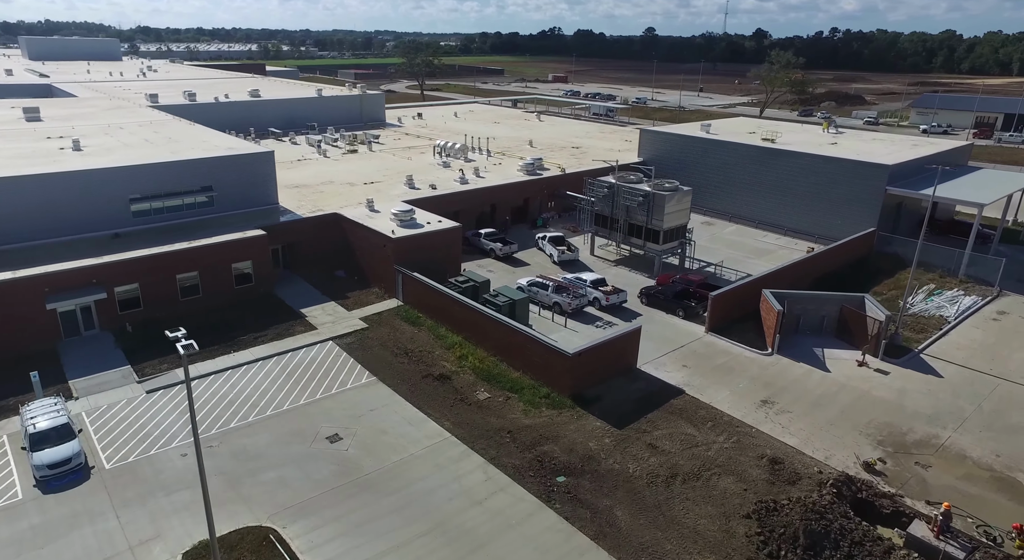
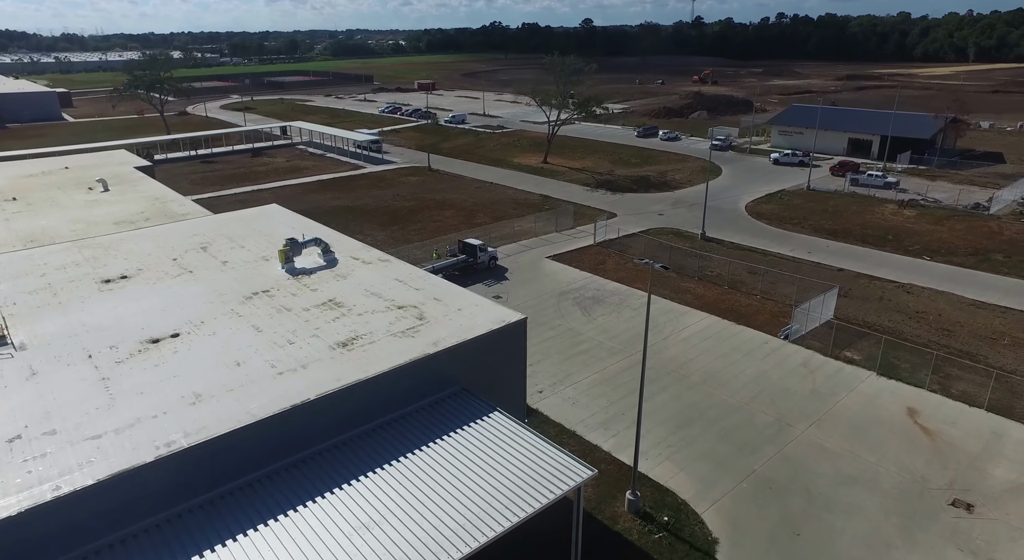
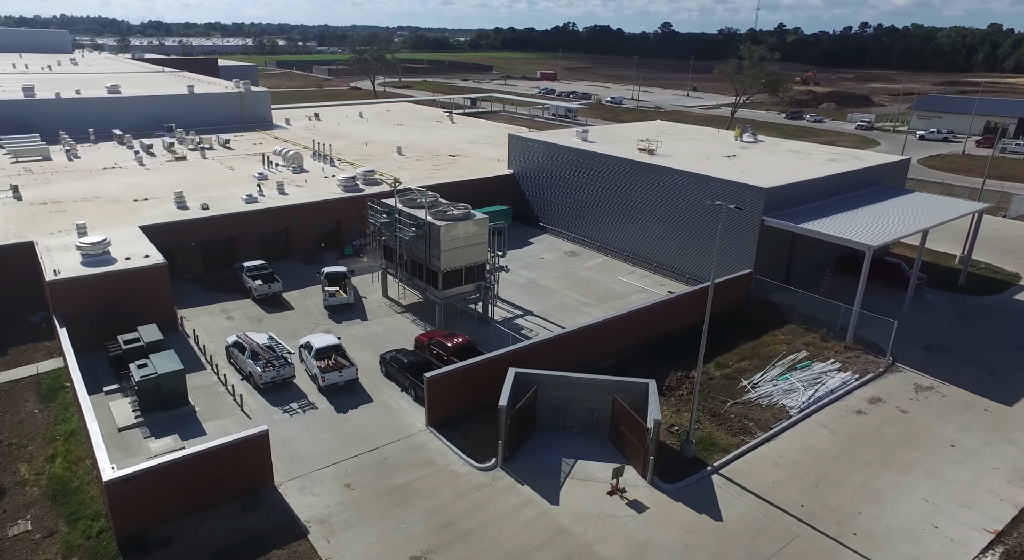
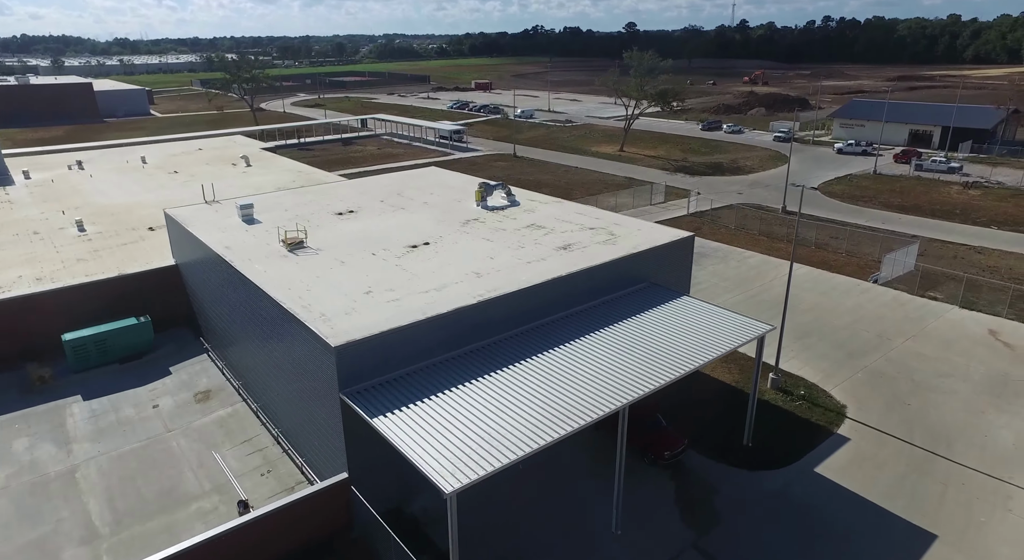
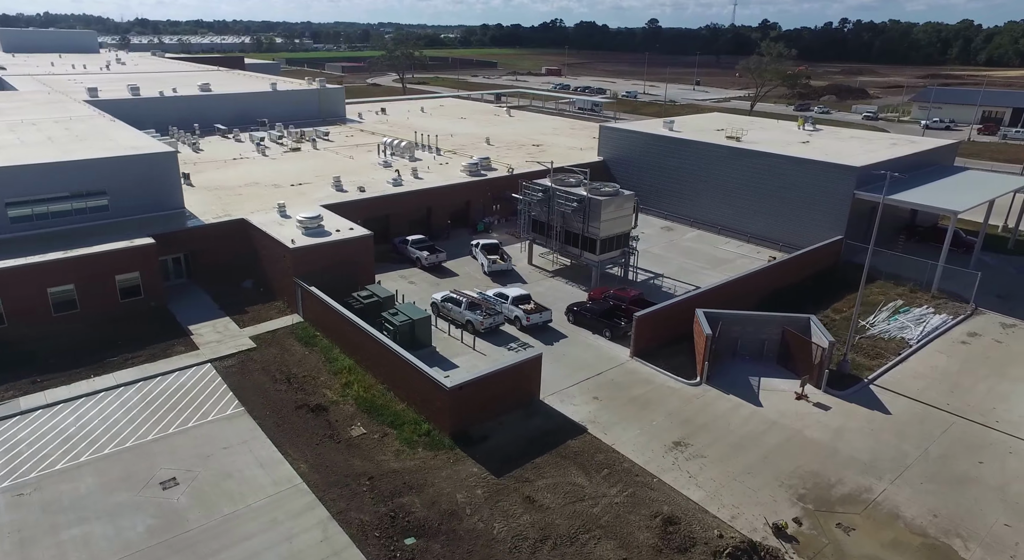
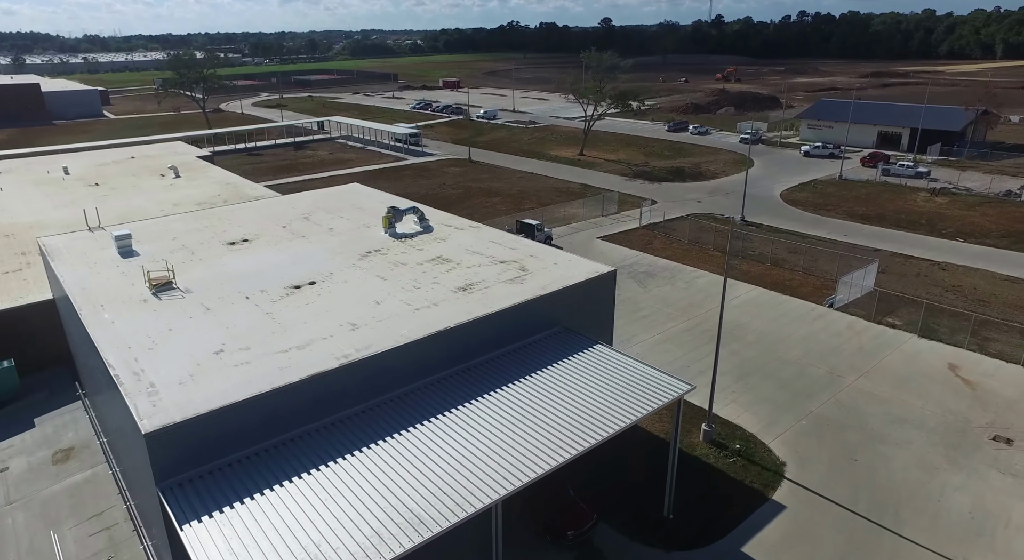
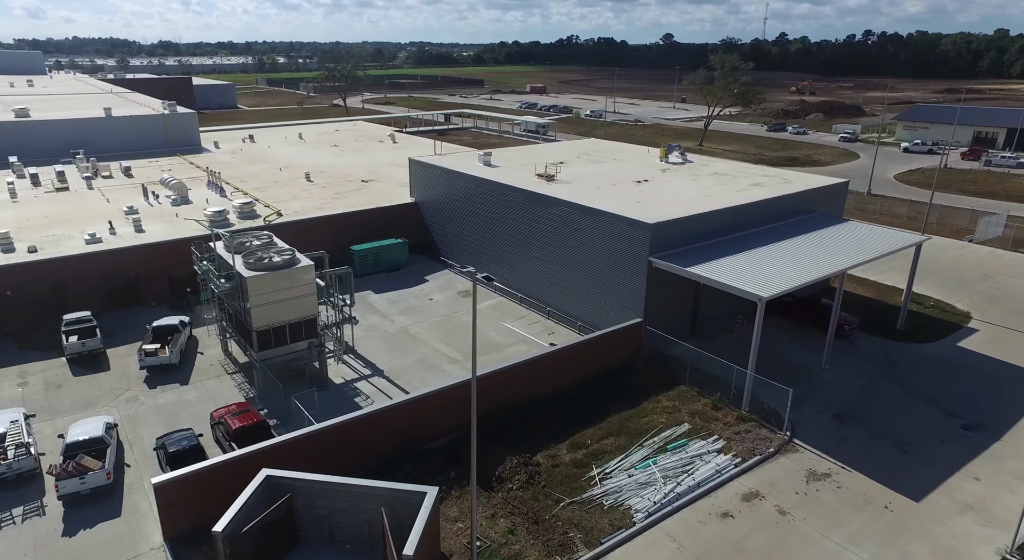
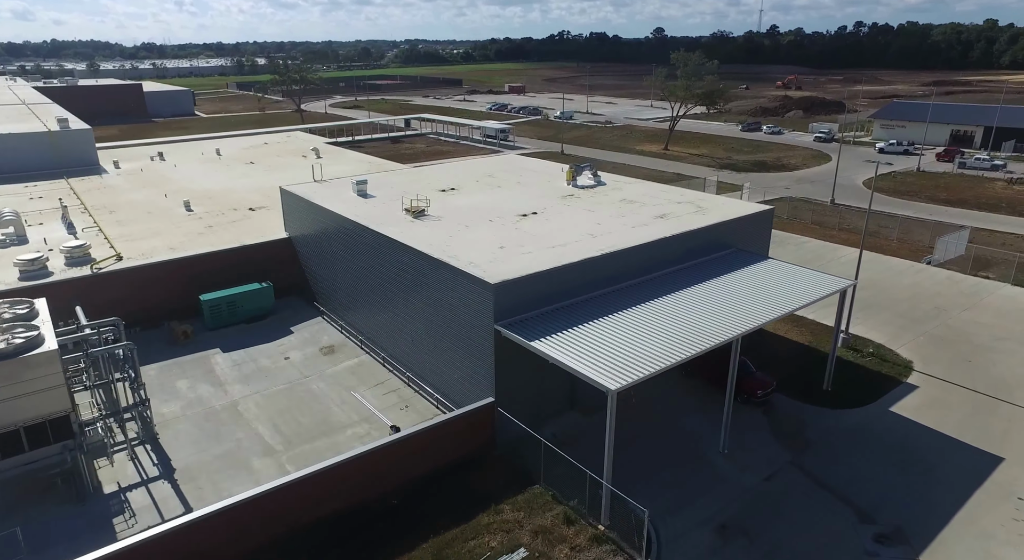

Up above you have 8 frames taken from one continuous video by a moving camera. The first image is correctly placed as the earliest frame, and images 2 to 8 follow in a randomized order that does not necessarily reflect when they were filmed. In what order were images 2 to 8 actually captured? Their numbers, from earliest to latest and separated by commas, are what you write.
5, 3, 7, 8, 4, 6, 2
